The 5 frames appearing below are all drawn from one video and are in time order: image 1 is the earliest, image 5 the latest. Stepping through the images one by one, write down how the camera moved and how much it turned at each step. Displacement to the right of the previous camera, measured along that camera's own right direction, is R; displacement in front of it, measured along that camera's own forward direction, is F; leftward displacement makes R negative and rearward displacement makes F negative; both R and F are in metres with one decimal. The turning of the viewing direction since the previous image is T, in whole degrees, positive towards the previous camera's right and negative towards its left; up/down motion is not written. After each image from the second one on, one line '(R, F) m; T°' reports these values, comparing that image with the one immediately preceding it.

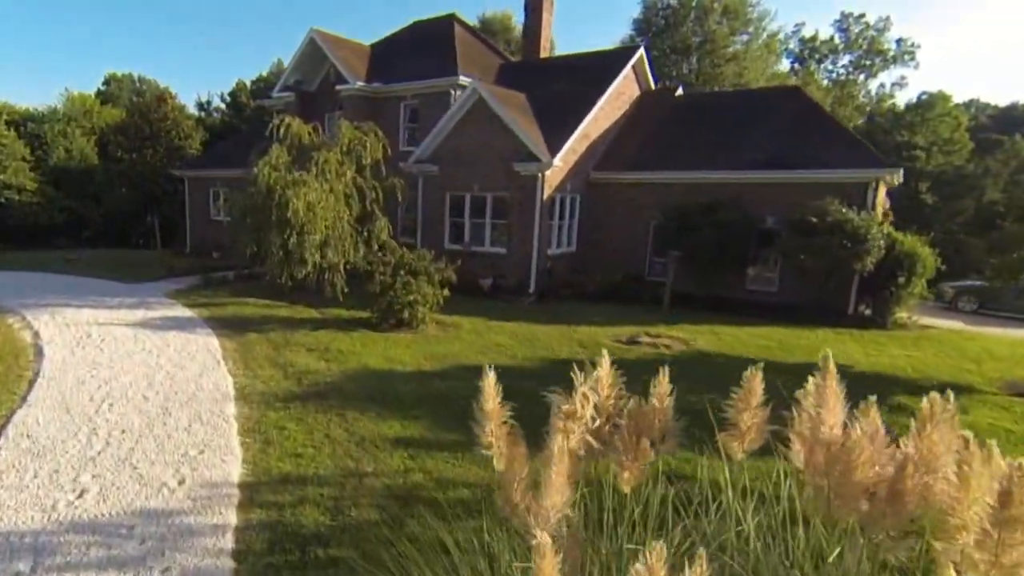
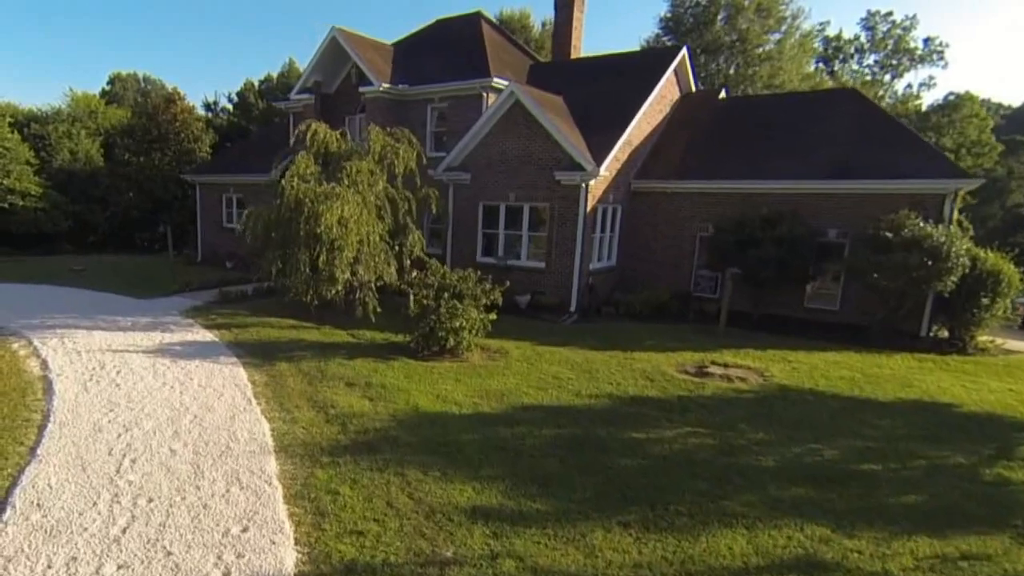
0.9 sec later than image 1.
(-0.8, +1.0) m; 0°
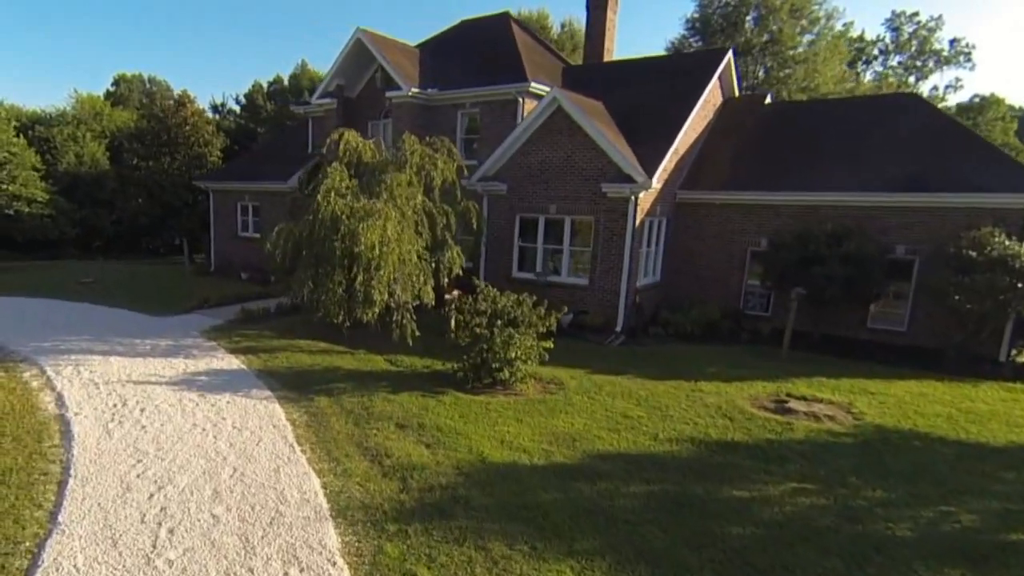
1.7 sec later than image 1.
(-0.8, +0.9) m; 0°
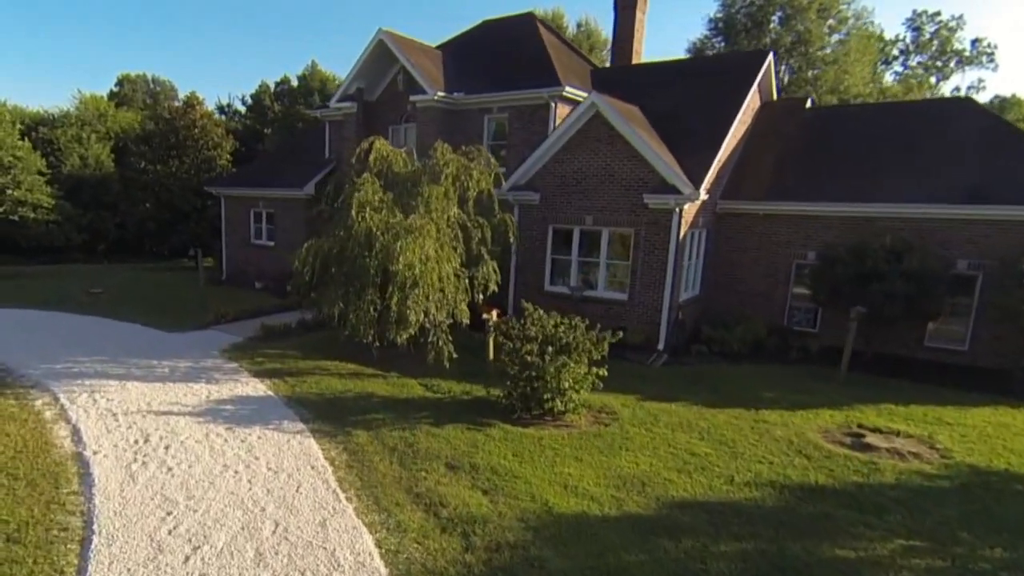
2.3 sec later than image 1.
(-0.7, +0.7) m; 0°
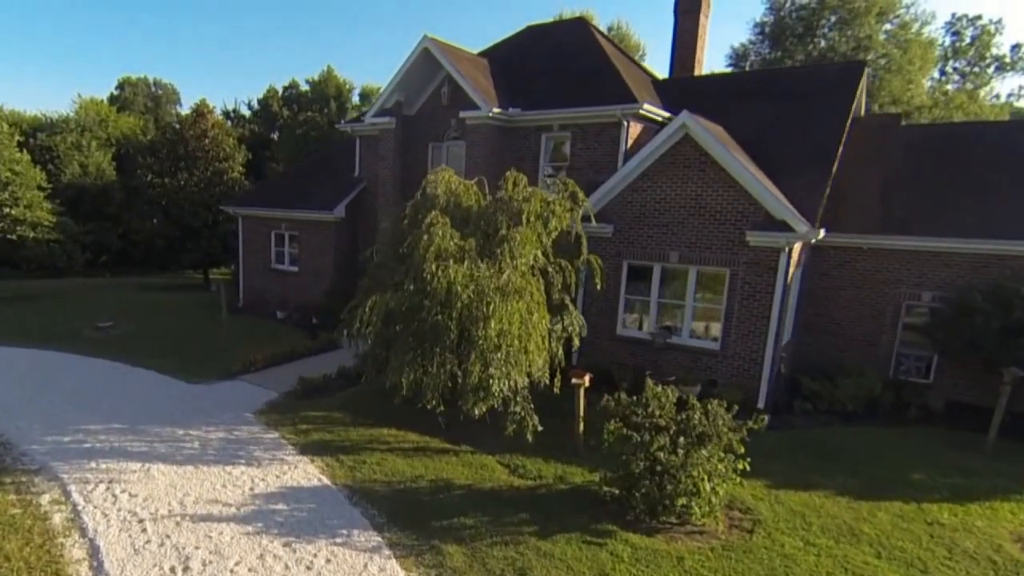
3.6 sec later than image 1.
(-1.3, +1.7) m; 0°
